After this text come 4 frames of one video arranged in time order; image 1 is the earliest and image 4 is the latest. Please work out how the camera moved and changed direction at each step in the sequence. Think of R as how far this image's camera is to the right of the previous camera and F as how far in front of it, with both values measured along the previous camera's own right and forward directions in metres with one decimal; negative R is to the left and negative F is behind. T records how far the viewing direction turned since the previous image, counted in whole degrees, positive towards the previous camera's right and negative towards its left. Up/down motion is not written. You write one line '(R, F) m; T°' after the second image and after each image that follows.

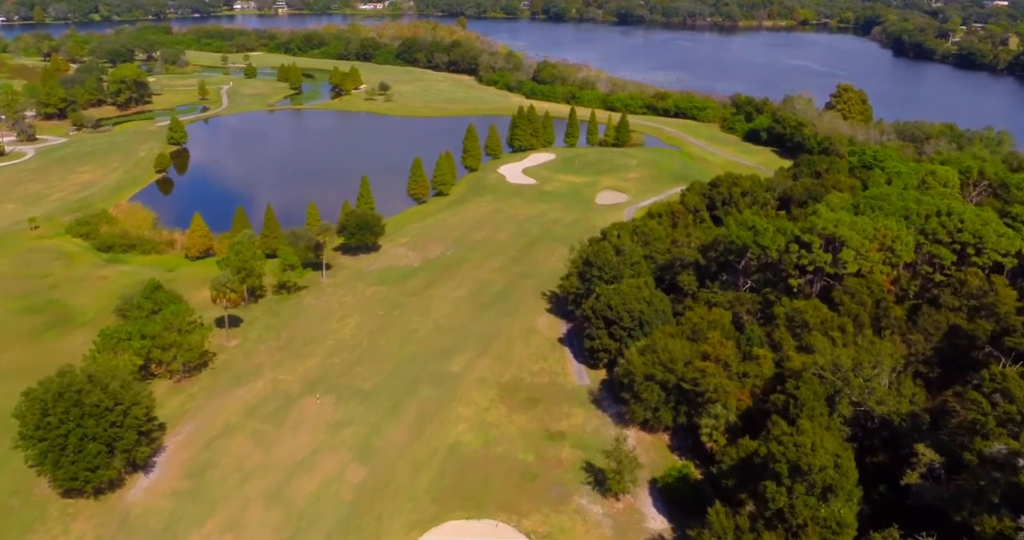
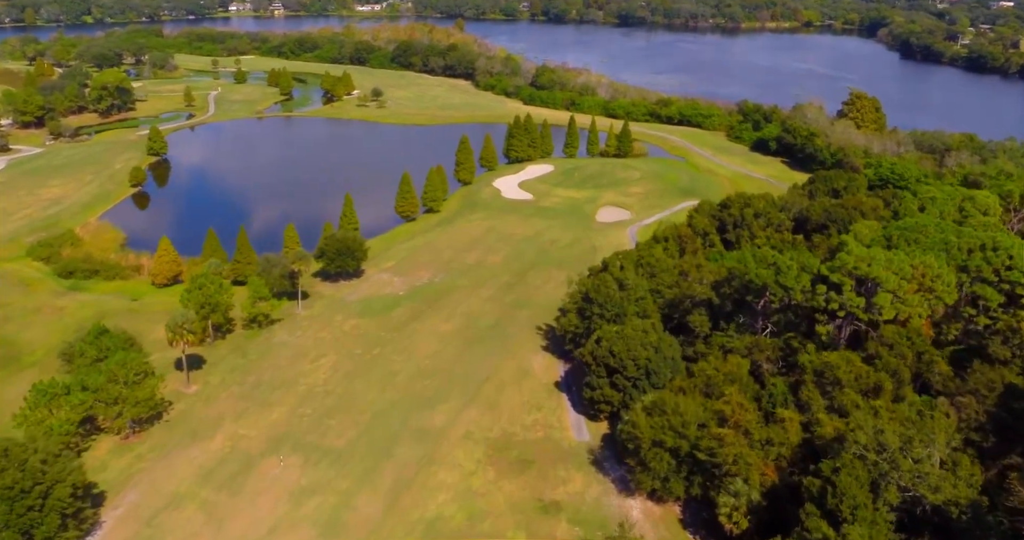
(+0.5, +4.2) m; 0°
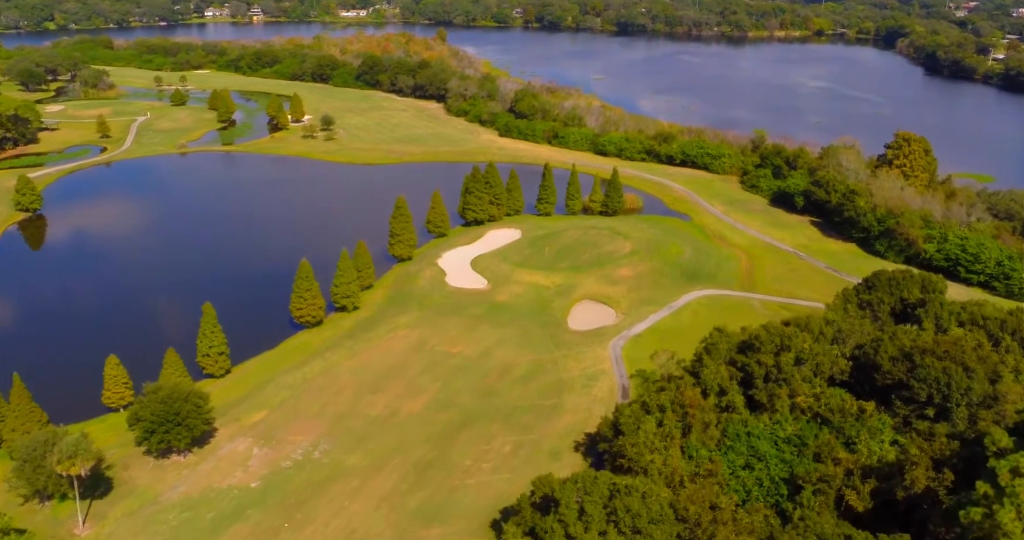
(+3.6, +16.8) m; 0°
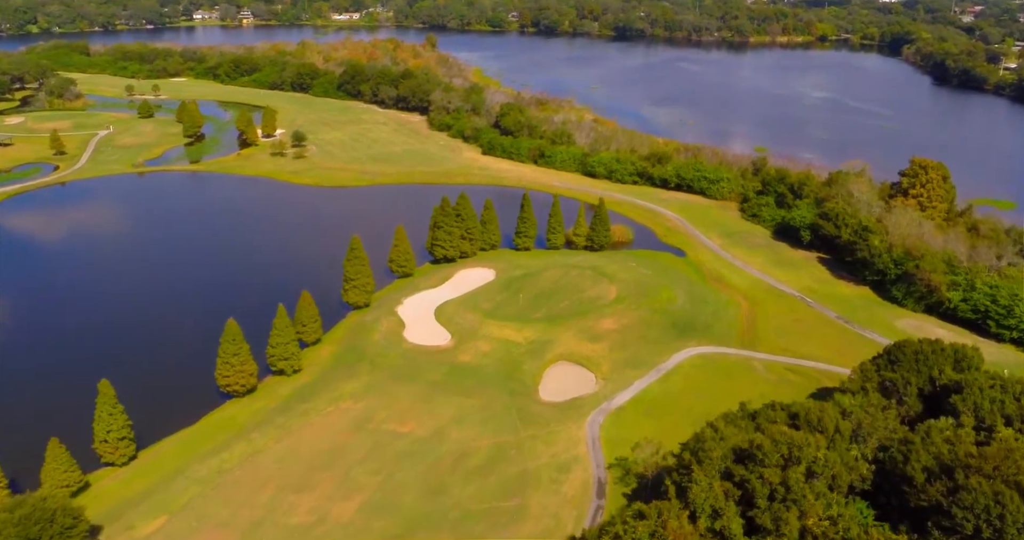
(+1.9, +6.3) m; 0°
